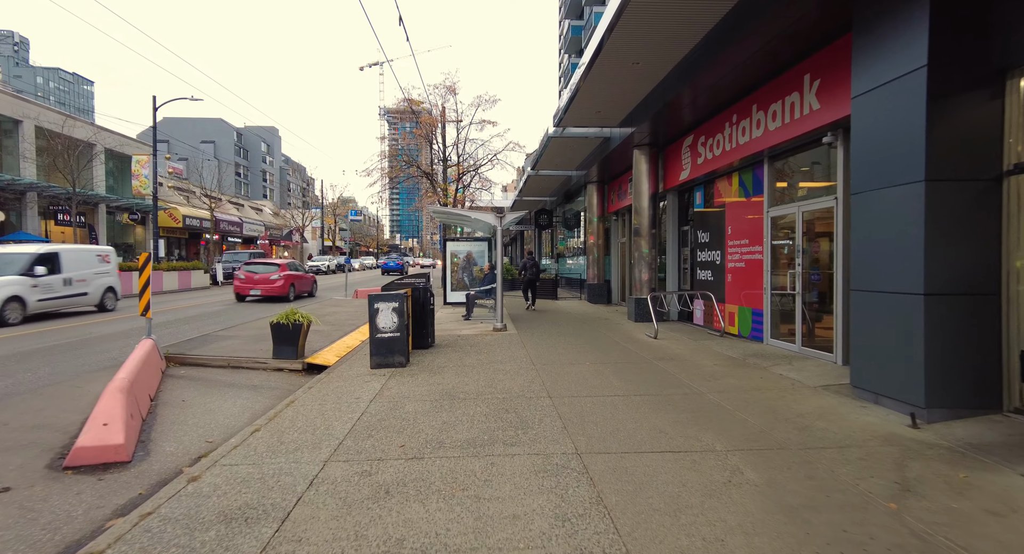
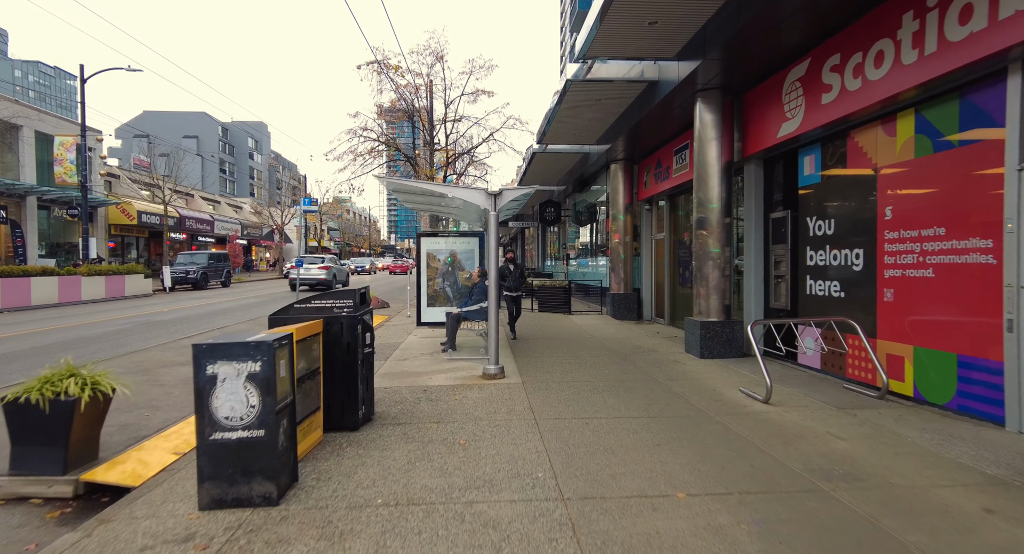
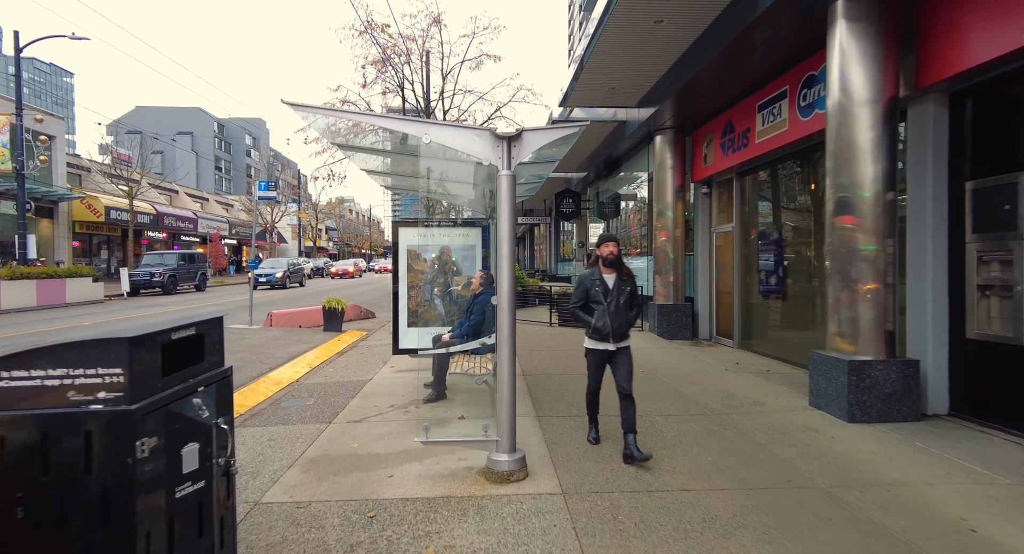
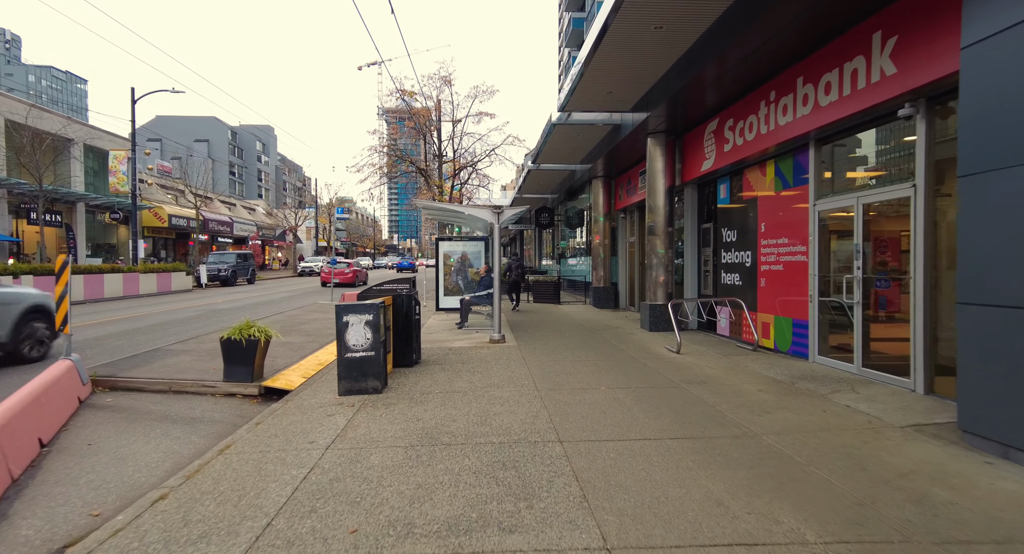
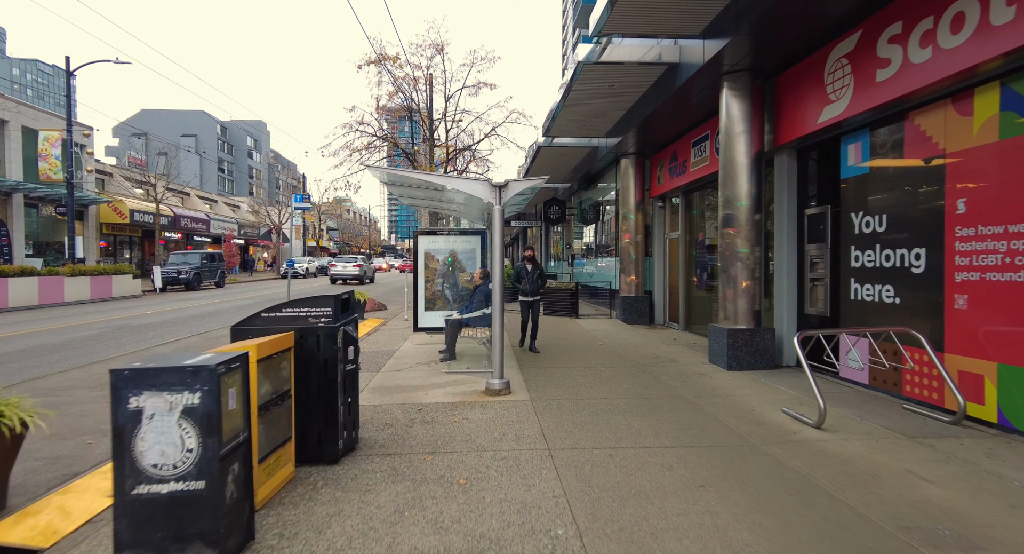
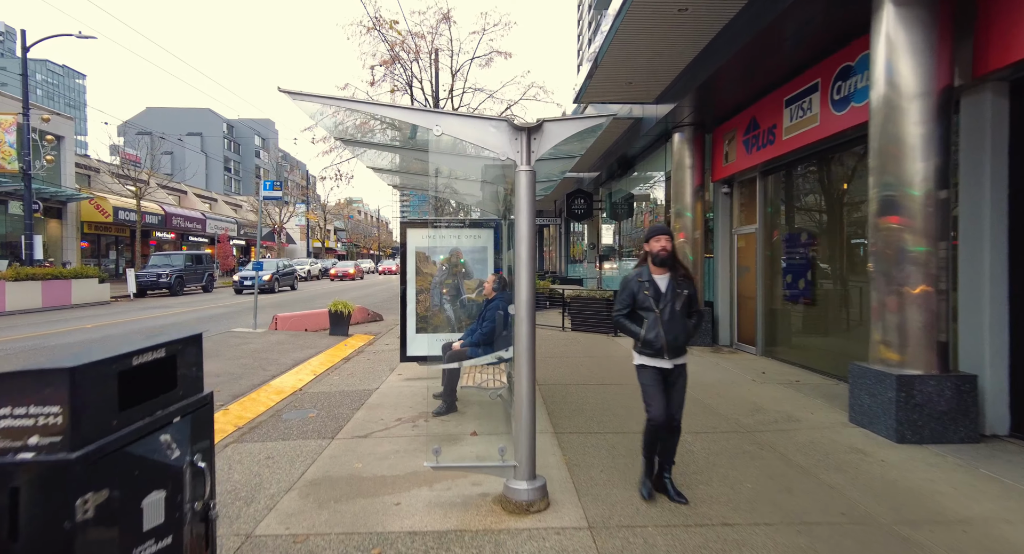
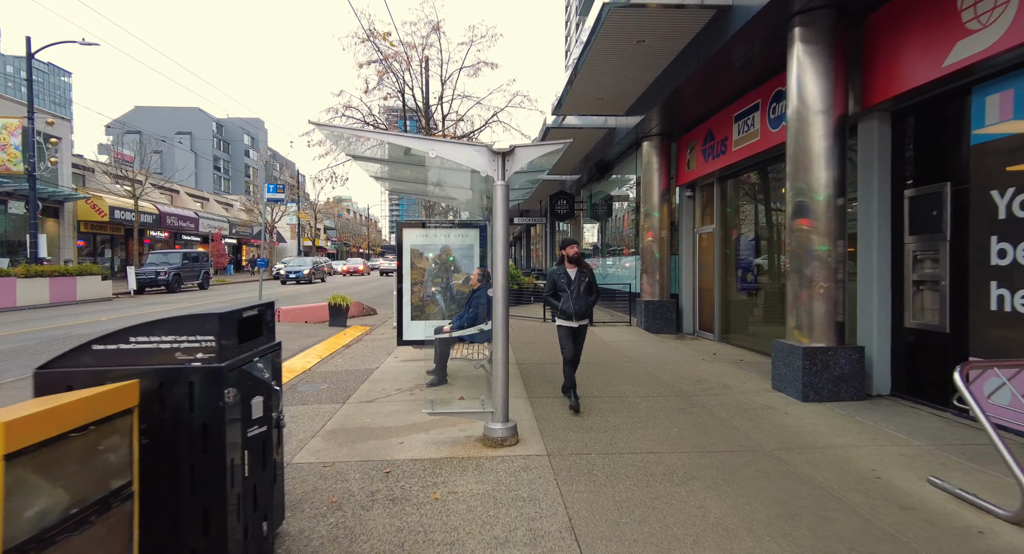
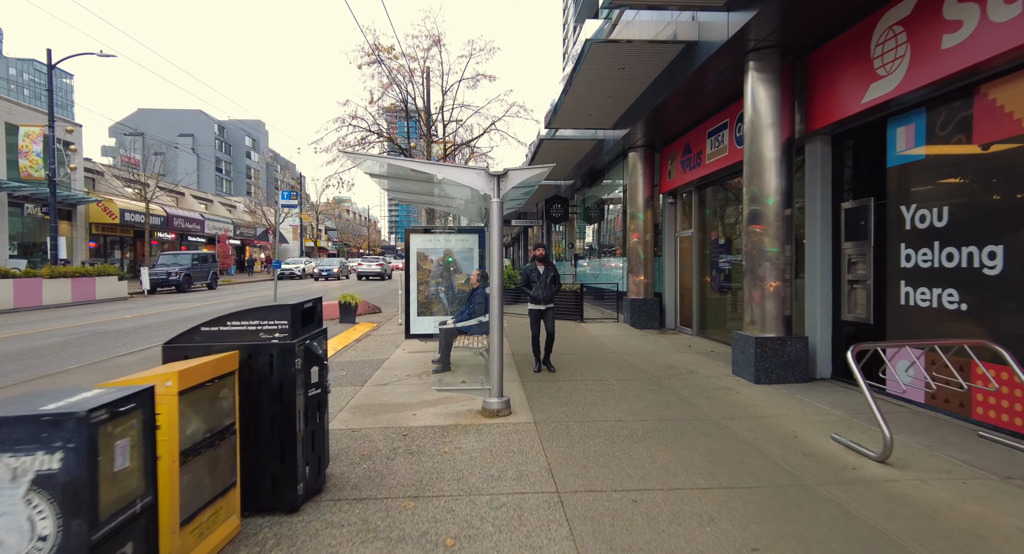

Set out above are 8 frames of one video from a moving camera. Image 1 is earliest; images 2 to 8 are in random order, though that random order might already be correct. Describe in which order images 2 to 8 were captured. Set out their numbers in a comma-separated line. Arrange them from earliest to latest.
4, 2, 5, 8, 7, 3, 6
